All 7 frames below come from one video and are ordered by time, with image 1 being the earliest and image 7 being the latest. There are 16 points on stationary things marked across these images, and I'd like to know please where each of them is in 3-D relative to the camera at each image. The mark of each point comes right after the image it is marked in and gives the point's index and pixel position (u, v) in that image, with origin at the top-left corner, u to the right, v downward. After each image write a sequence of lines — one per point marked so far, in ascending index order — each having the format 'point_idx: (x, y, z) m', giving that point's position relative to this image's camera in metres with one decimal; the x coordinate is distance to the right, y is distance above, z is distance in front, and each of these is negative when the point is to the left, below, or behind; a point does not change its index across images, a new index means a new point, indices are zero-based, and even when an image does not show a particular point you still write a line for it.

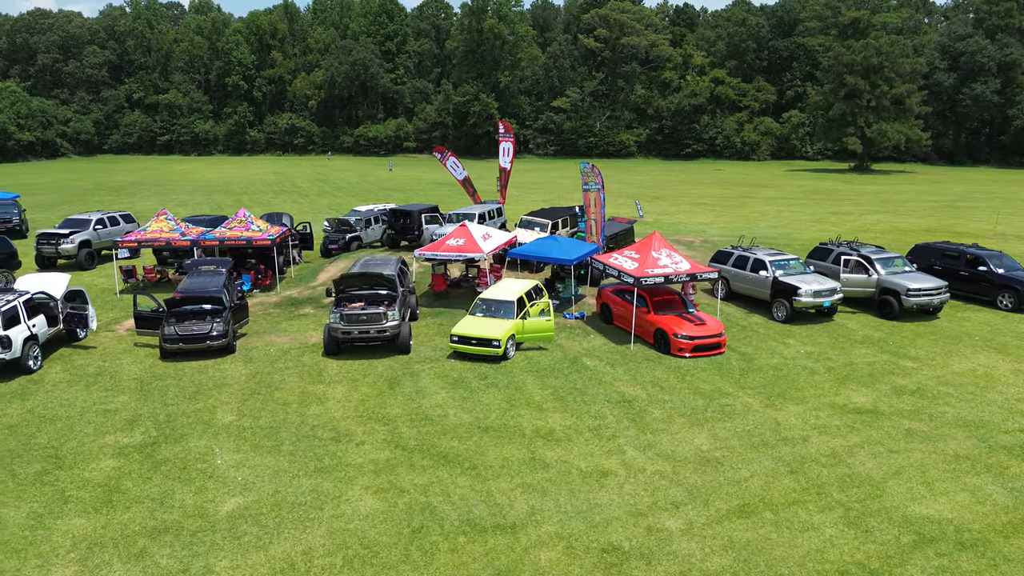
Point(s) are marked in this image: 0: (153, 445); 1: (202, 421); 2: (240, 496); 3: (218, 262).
0: (-5.6, -2.5, +11.5) m
1: (-5.3, -2.3, +12.5) m
2: (-3.6, -2.8, +9.9) m
3: (-7.6, +0.6, +19.3) m
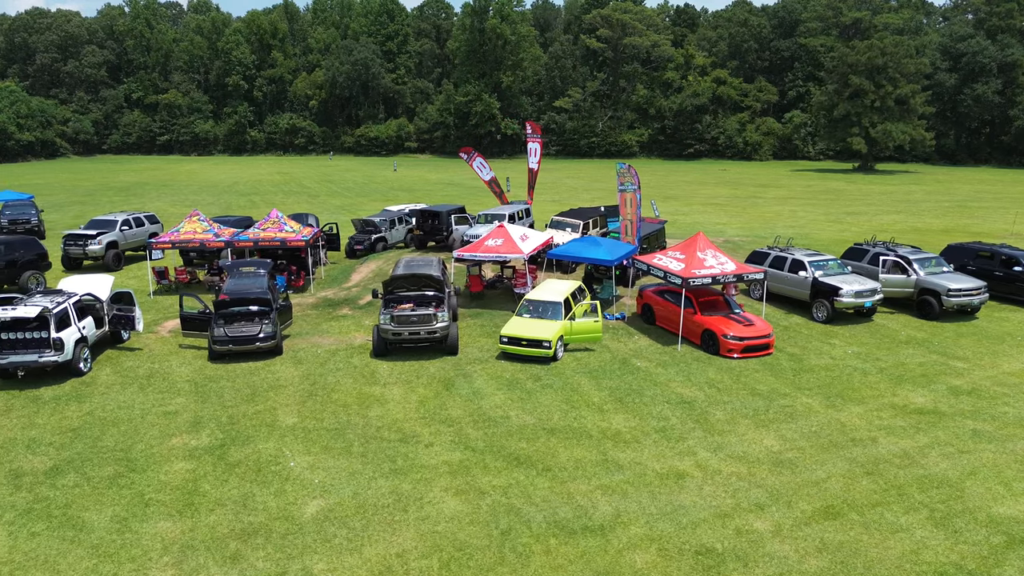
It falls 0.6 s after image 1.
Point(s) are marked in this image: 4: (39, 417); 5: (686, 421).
0: (-4.5, -2.5, +11.5) m
1: (-4.2, -2.3, +12.4) m
2: (-2.5, -2.8, +9.9) m
3: (-6.6, +0.6, +19.3) m
4: (-8.1, -2.2, +12.6) m
5: (+2.9, -2.2, +12.4) m
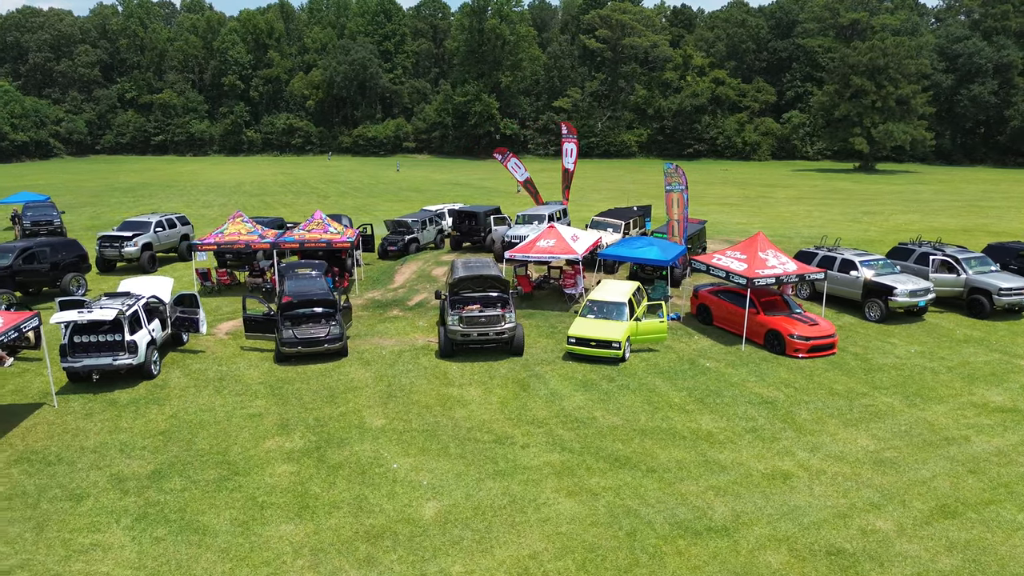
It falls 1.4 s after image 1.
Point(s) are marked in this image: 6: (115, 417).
0: (-3.0, -2.5, +11.5) m
1: (-2.7, -2.3, +12.4) m
2: (-1.0, -2.8, +9.8) m
3: (-5.2, +0.5, +19.2) m
4: (-6.6, -2.3, +12.5) m
5: (+4.4, -2.3, +12.5) m
6: (-6.8, -2.2, +12.7) m
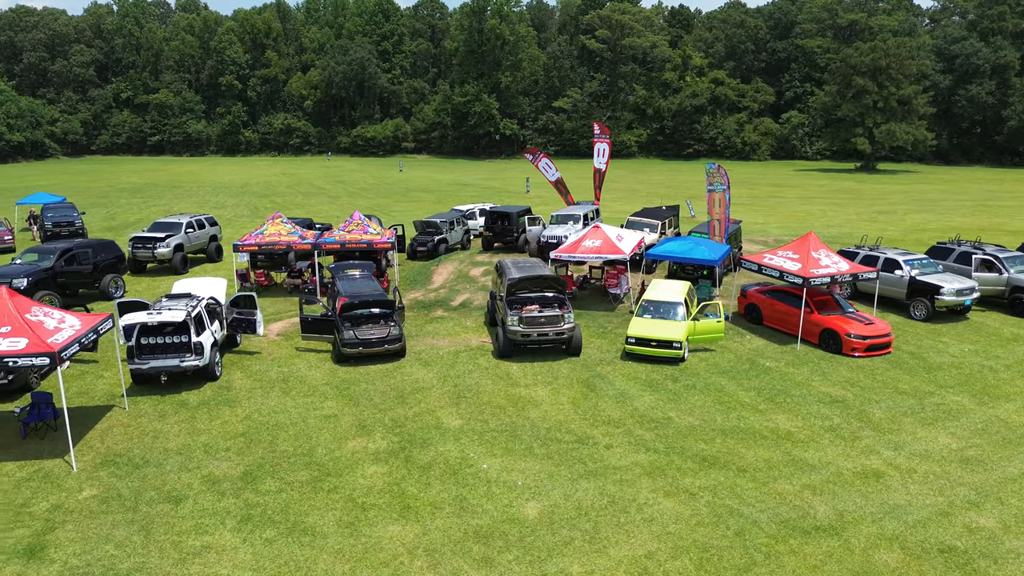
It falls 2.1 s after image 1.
0: (-1.7, -2.5, +11.4) m
1: (-1.4, -2.3, +12.4) m
2: (+0.3, -2.8, +9.8) m
3: (-3.9, +0.5, +19.1) m
4: (-5.3, -2.3, +12.5) m
5: (+5.7, -2.3, +12.5) m
6: (-5.5, -2.3, +12.6) m
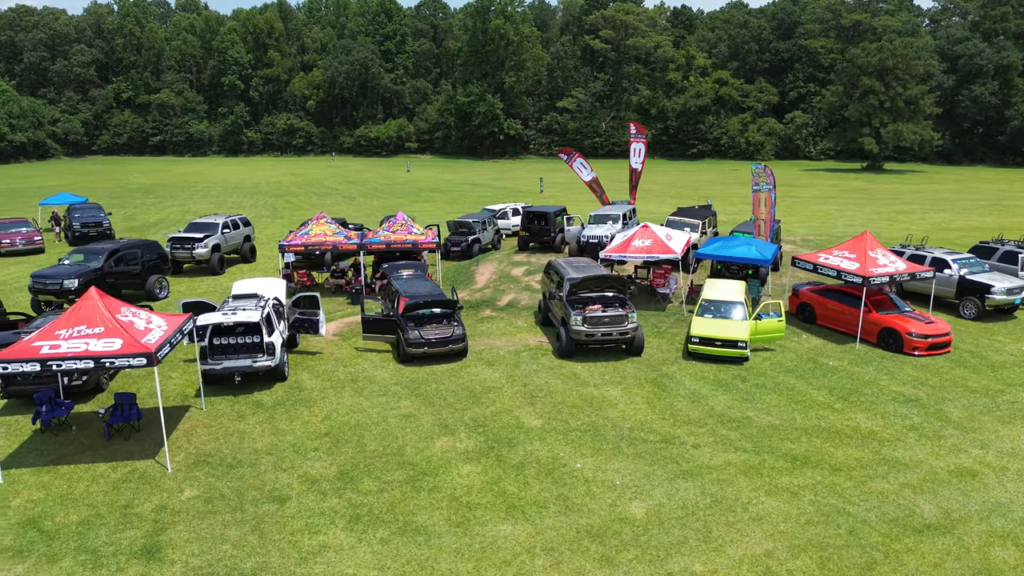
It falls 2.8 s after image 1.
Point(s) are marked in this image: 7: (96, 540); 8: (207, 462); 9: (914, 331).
0: (-0.3, -2.5, +11.5) m
1: (0.0, -2.3, +12.4) m
2: (+1.7, -2.8, +9.9) m
3: (-2.6, +0.5, +19.1) m
4: (-3.9, -2.3, +12.5) m
5: (+7.1, -2.2, +12.6) m
6: (-4.2, -2.3, +12.6) m
7: (-5.0, -3.1, +9.0) m
8: (-4.6, -2.6, +11.0) m
9: (+8.7, -1.0, +15.9) m
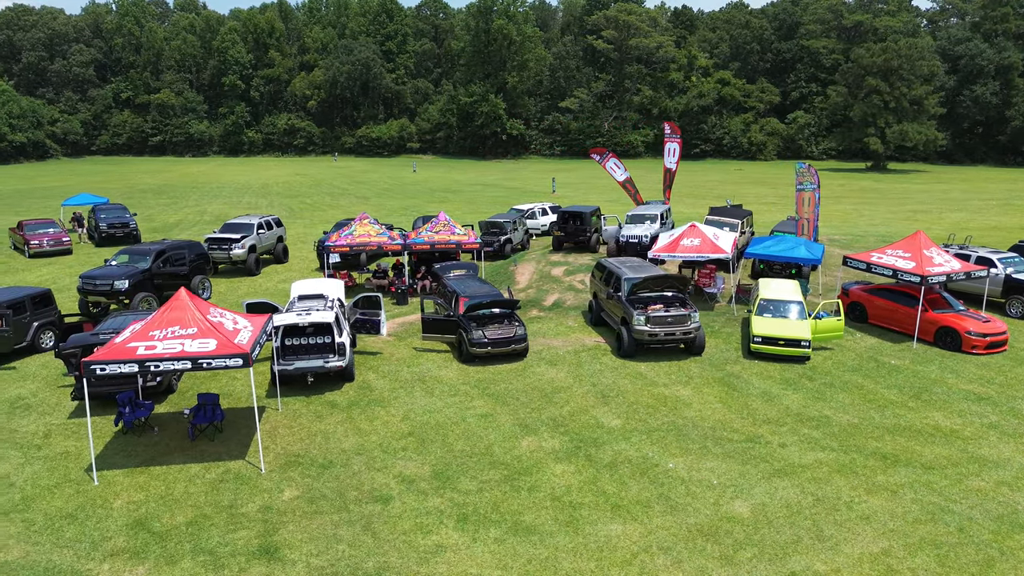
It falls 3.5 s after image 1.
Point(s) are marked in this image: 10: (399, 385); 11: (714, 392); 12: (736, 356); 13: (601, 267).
0: (+1.1, -2.5, +11.5) m
1: (+1.4, -2.3, +12.4) m
2: (+3.1, -2.8, +9.9) m
3: (-1.3, +0.5, +19.1) m
4: (-2.6, -2.3, +12.5) m
5: (+8.5, -2.2, +12.6) m
6: (-2.8, -2.3, +12.6) m
7: (-3.7, -3.1, +8.9) m
8: (-3.2, -2.6, +11.0) m
9: (+10.0, -0.9, +15.9) m
10: (-2.2, -1.9, +14.5) m
11: (+3.8, -2.0, +13.9) m
12: (+4.8, -1.5, +16.1) m
13: (+2.2, +0.5, +18.6) m
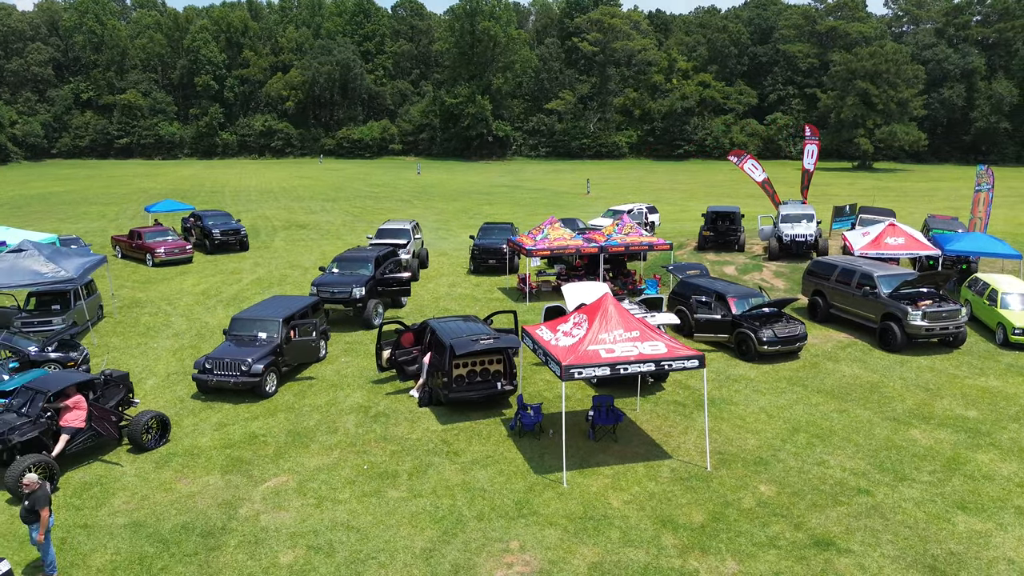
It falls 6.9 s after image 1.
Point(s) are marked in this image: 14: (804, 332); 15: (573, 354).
0: (+7.6, -2.5, +12.1) m
1: (+7.8, -2.3, +13.0) m
2: (+9.8, -2.8, +10.6) m
3: (+4.7, +0.5, +19.5) m
4: (+3.9, -2.3, +12.8) m
5: (+14.9, -2.1, +13.7) m
6: (+3.7, -2.3, +12.9) m
7: (+3.1, -3.1, +9.2) m
8: (+3.4, -2.6, +11.3) m
9: (+16.2, -0.8, +17.2) m
10: (+4.1, -1.9, +14.8) m
11: (+10.2, -1.9, +14.7) m
12: (+11.0, -1.4, +16.9) m
13: (+8.2, +0.6, +19.3) m
14: (+6.4, -1.0, +16.2) m
15: (+0.9, -0.9, +10.6) m
